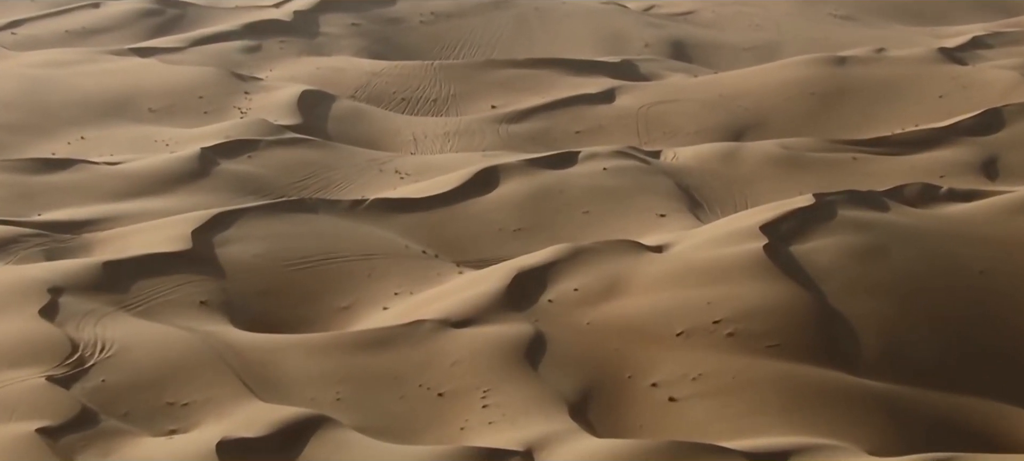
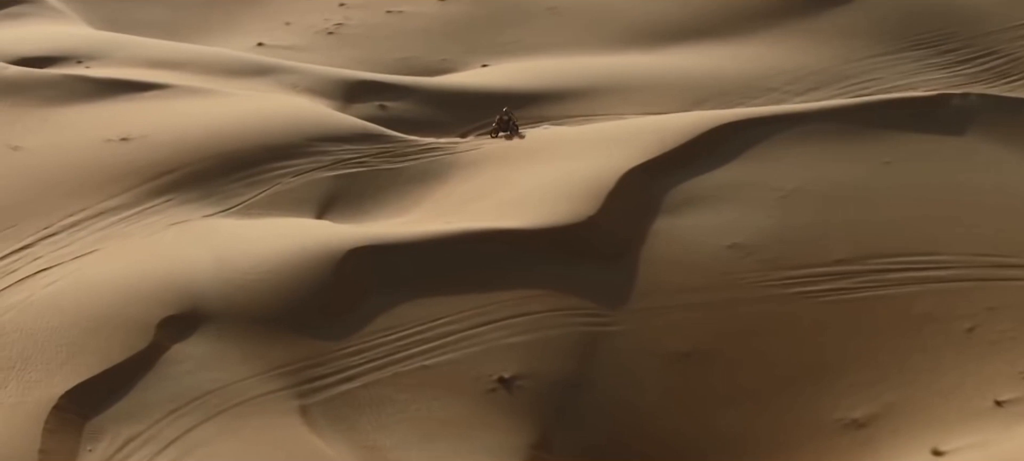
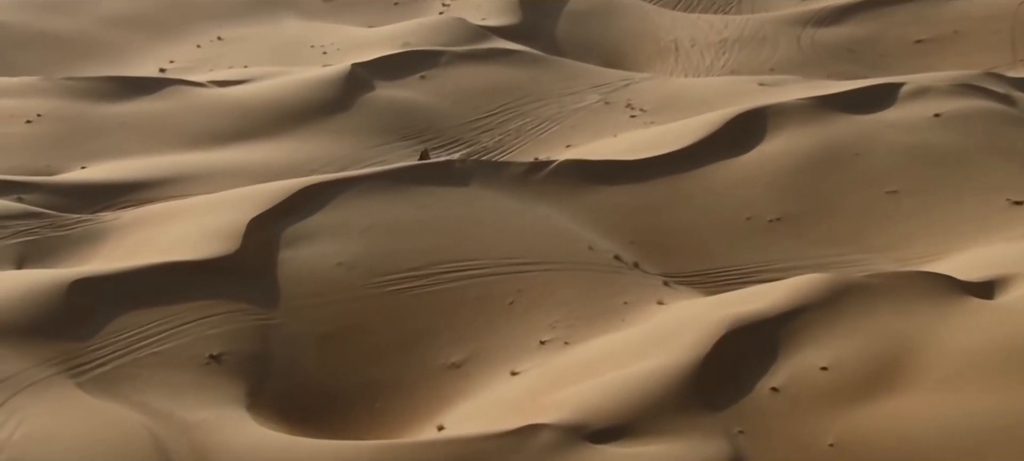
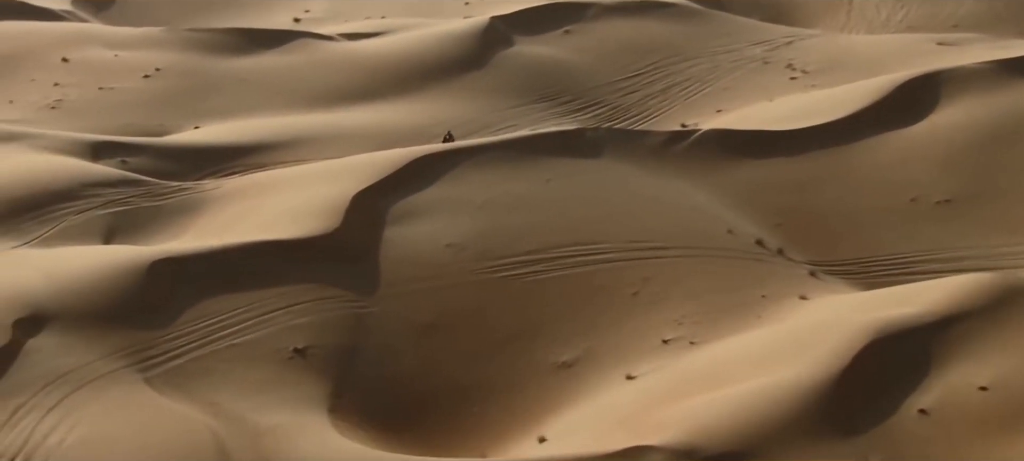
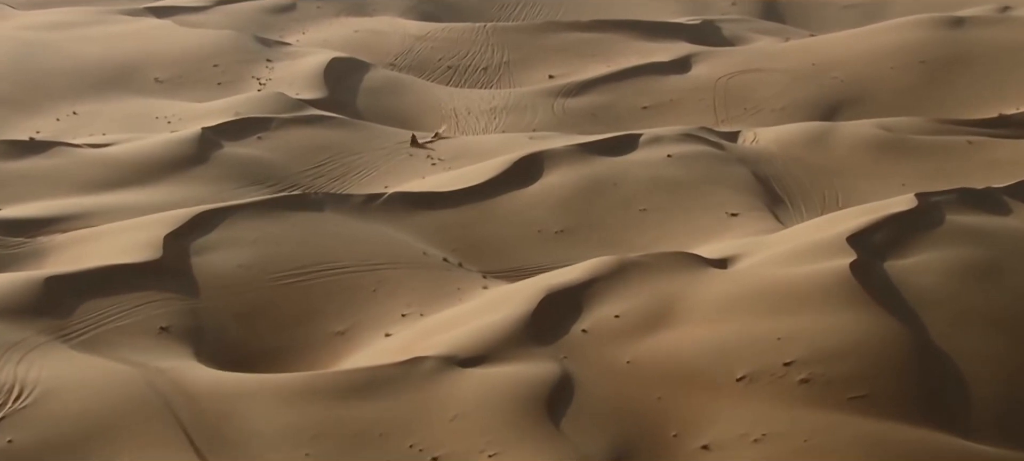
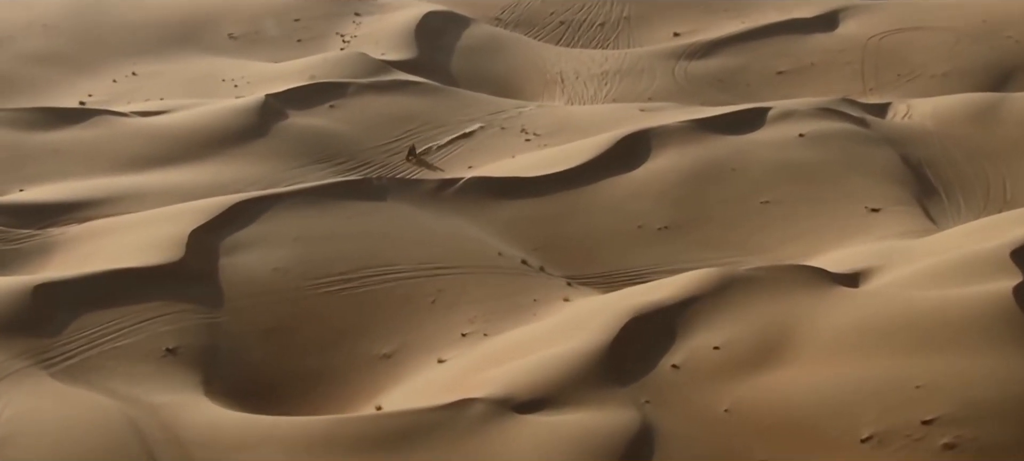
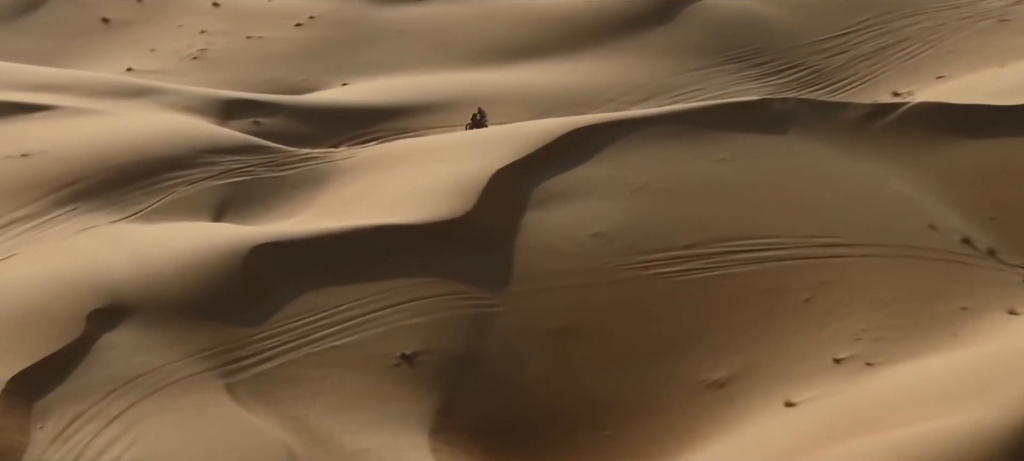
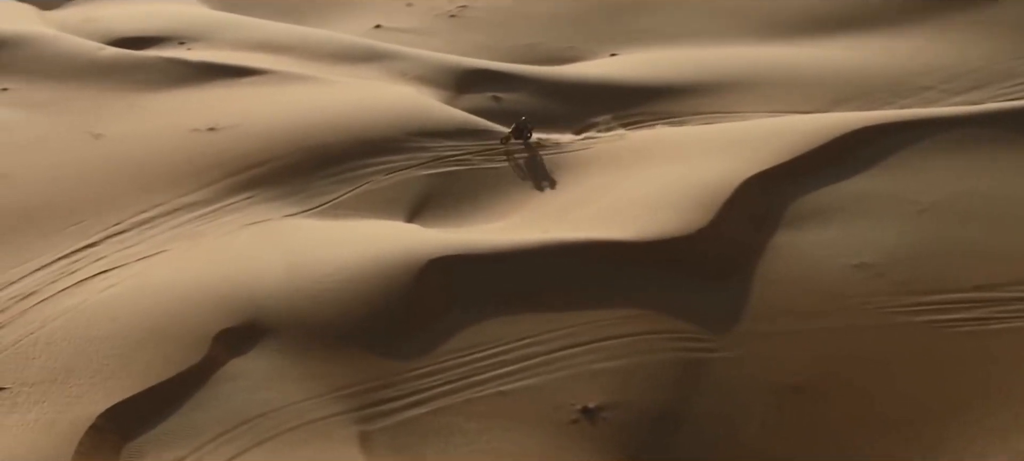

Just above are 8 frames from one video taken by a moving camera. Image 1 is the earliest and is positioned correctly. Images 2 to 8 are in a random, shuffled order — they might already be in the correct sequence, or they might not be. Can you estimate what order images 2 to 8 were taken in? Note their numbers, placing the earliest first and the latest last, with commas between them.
5, 6, 3, 4, 7, 2, 8
